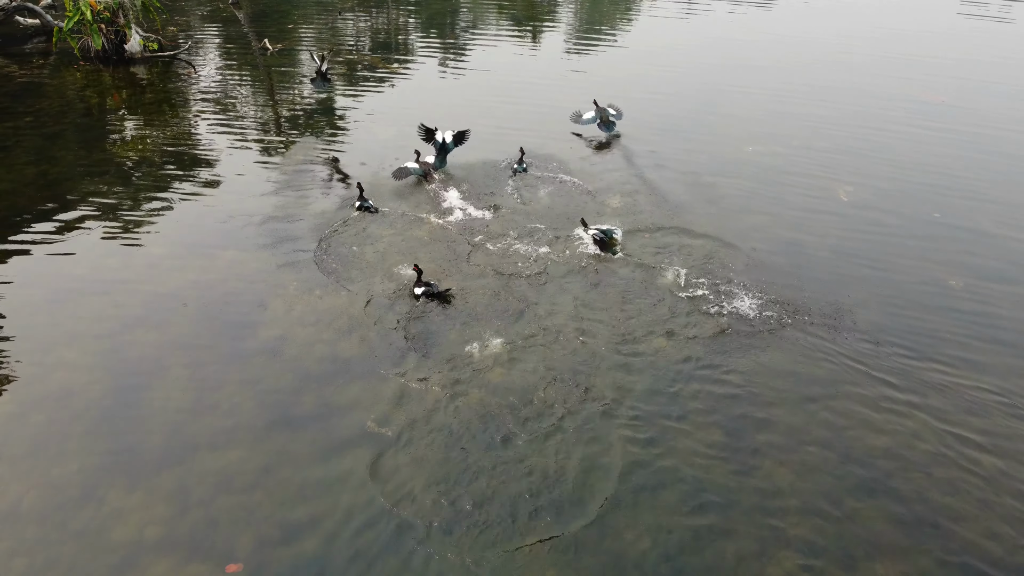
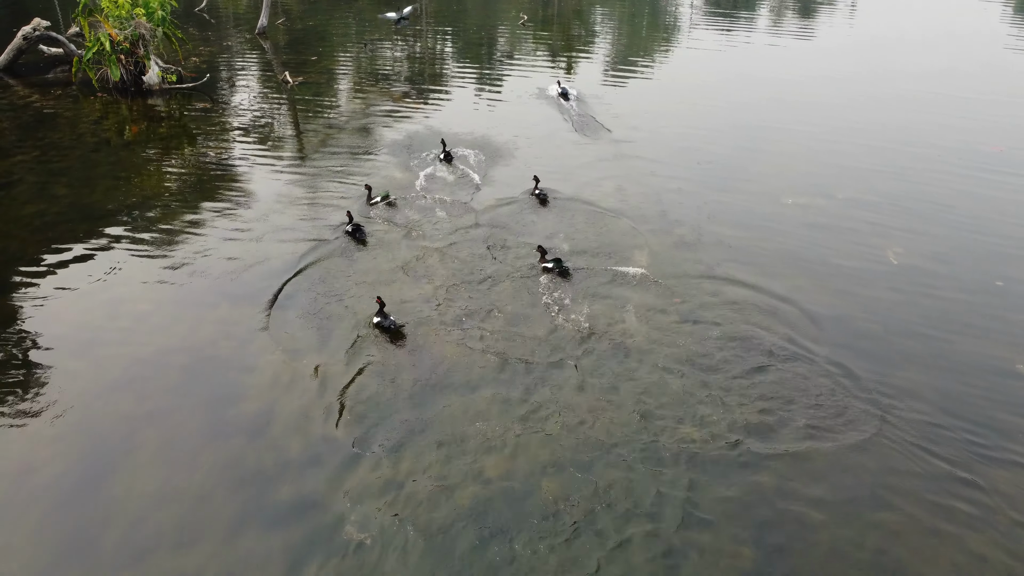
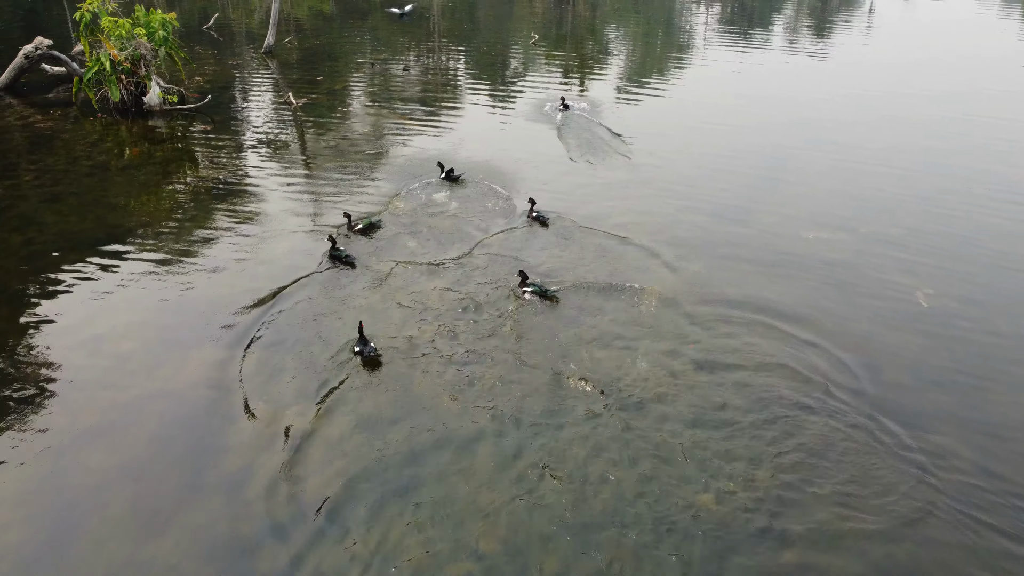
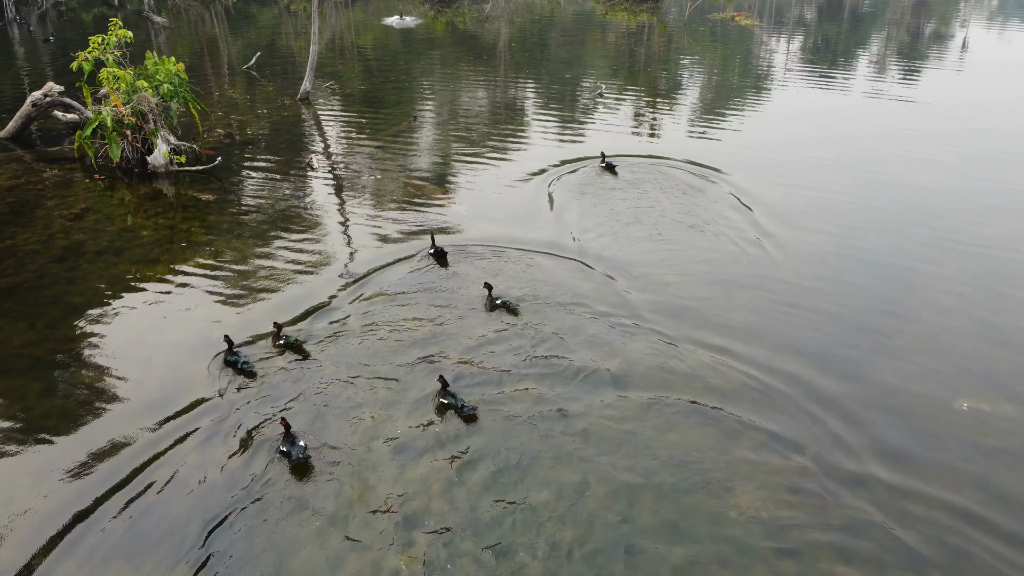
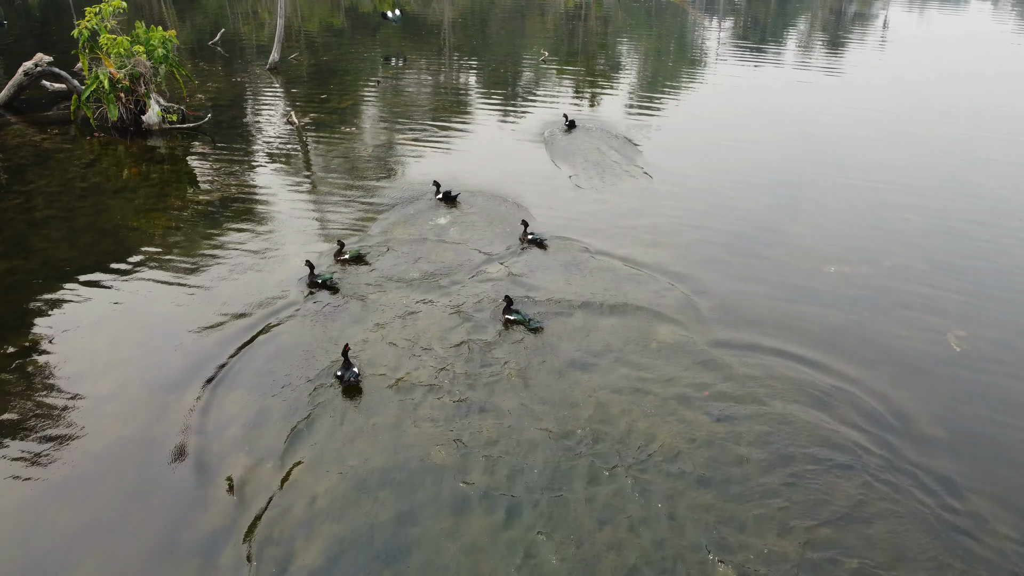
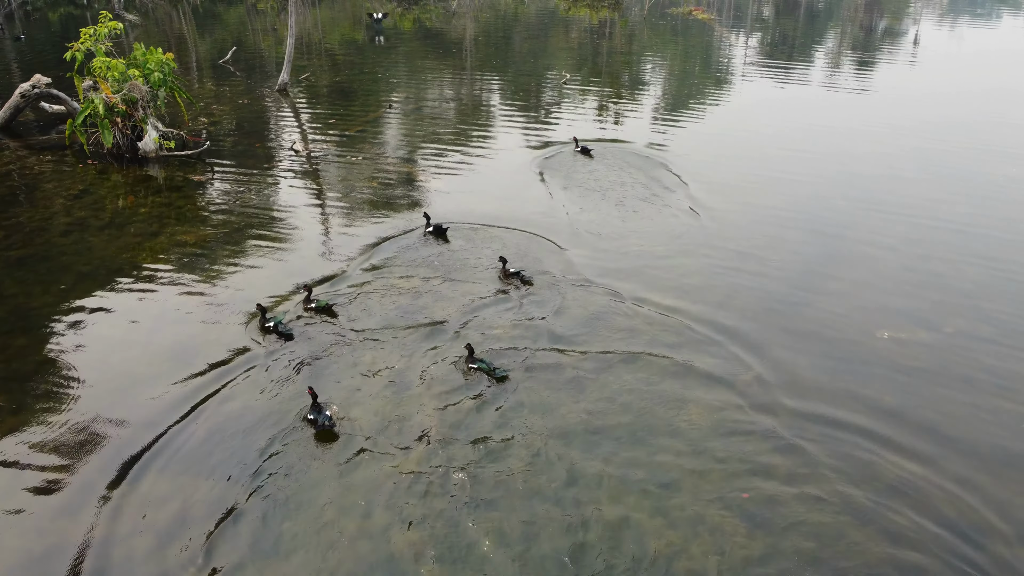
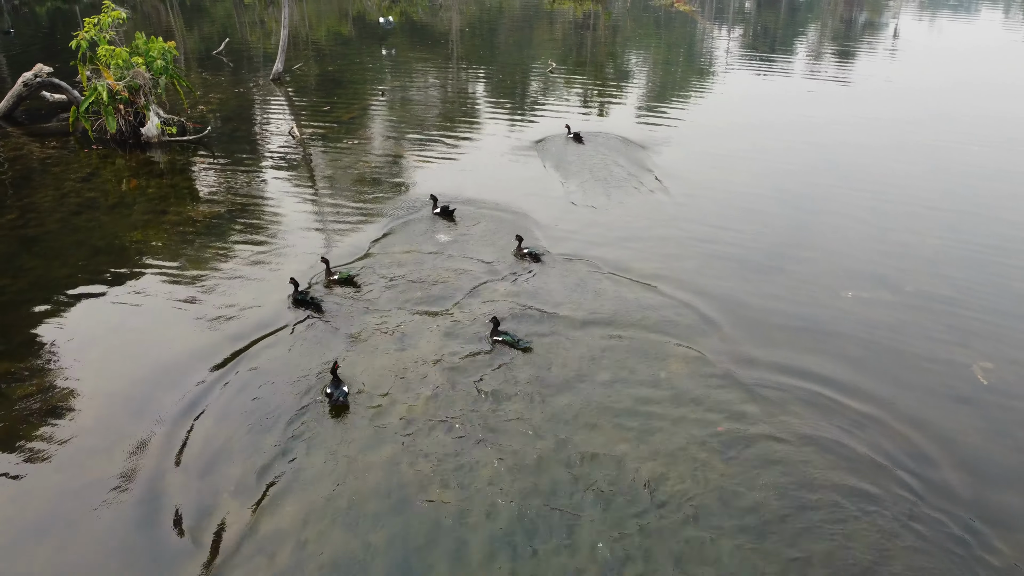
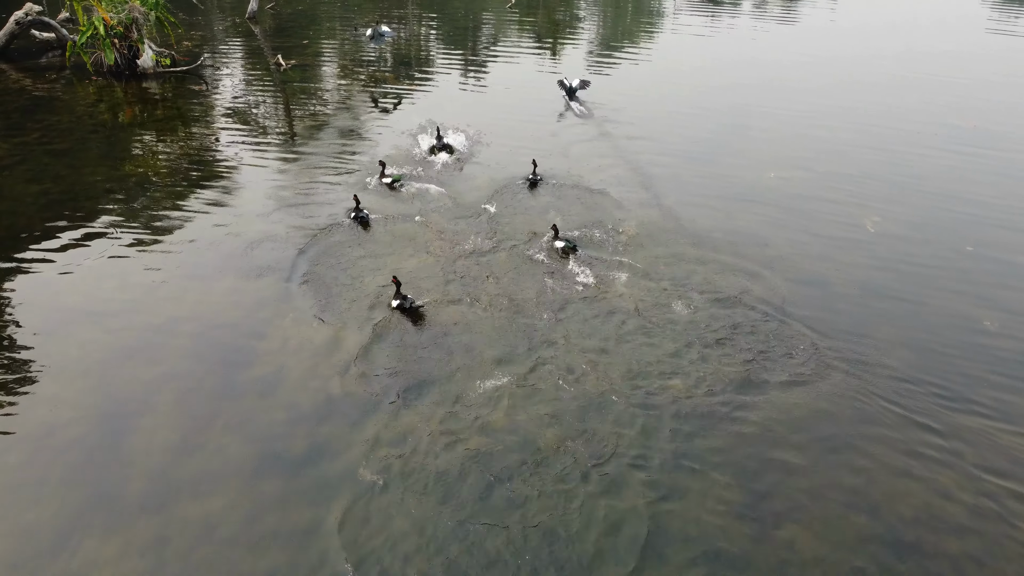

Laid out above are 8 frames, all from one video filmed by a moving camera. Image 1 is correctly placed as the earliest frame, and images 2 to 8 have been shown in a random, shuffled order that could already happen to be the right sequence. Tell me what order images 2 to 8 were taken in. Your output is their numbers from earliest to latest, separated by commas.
8, 2, 3, 5, 7, 6, 4
